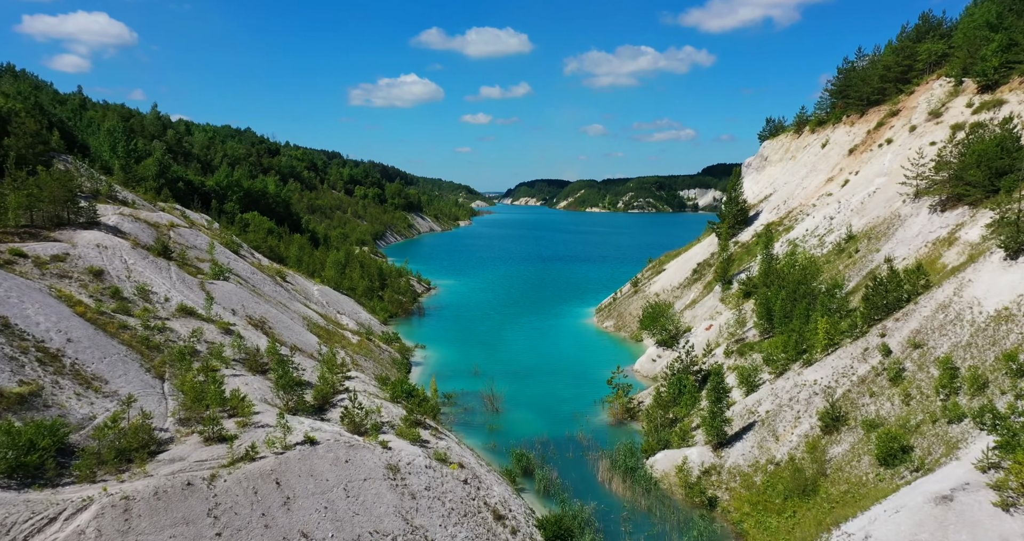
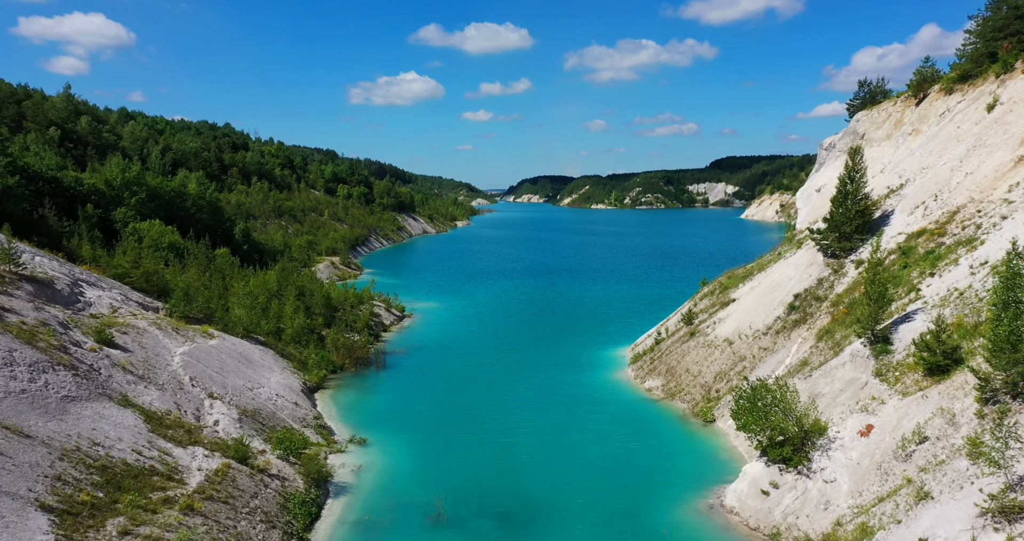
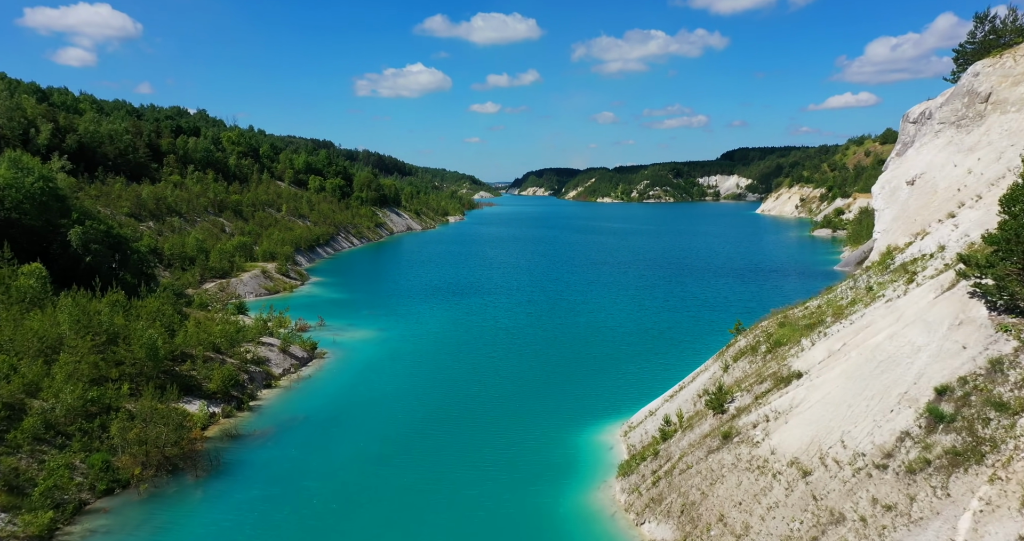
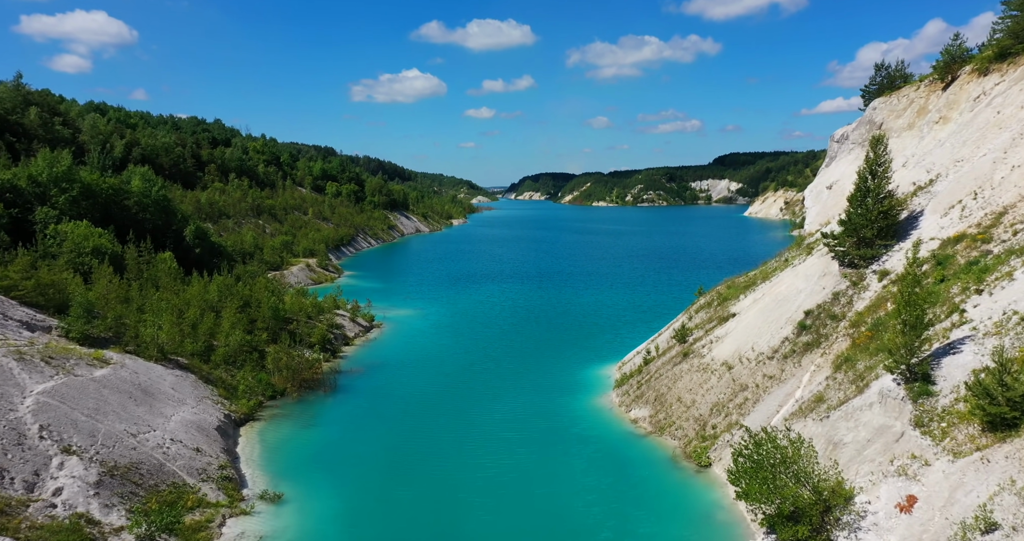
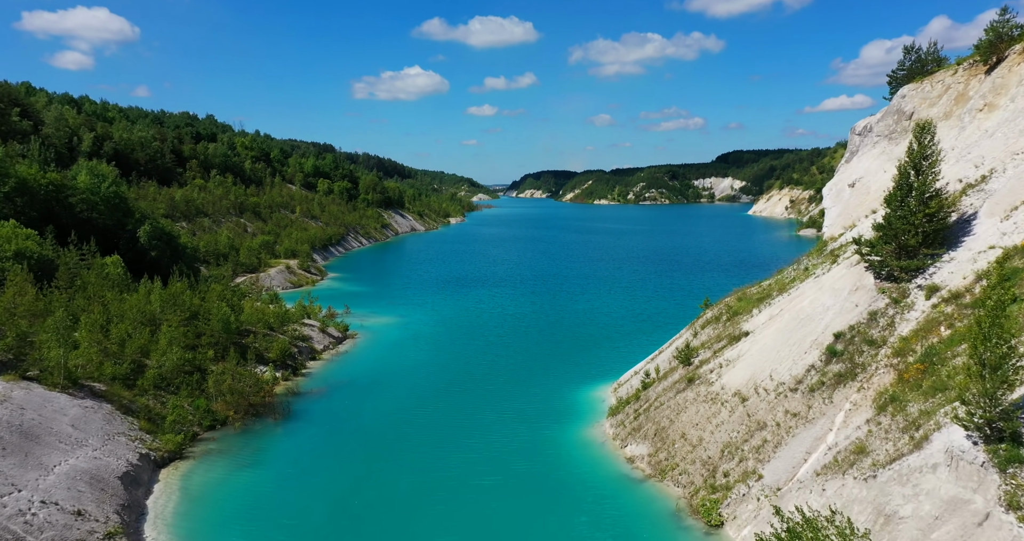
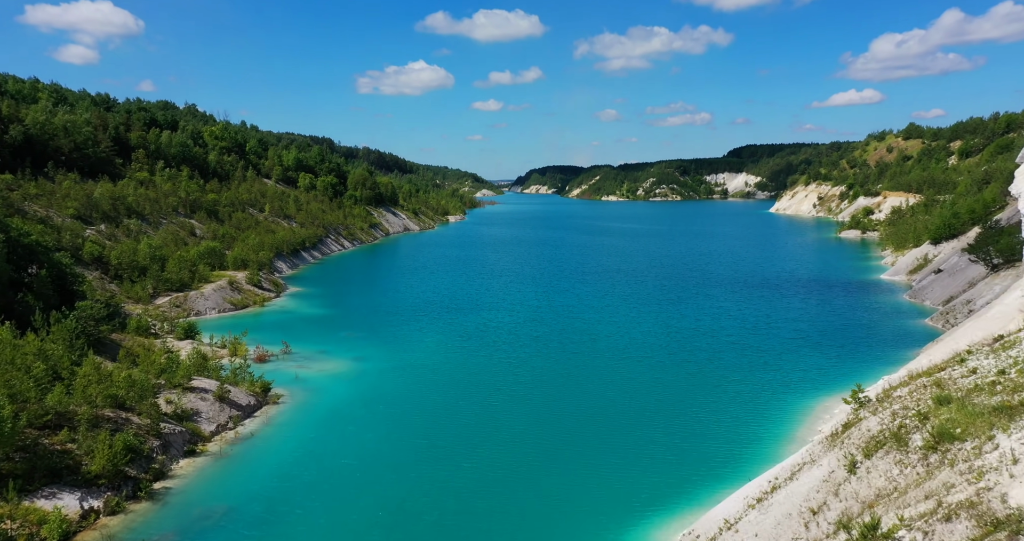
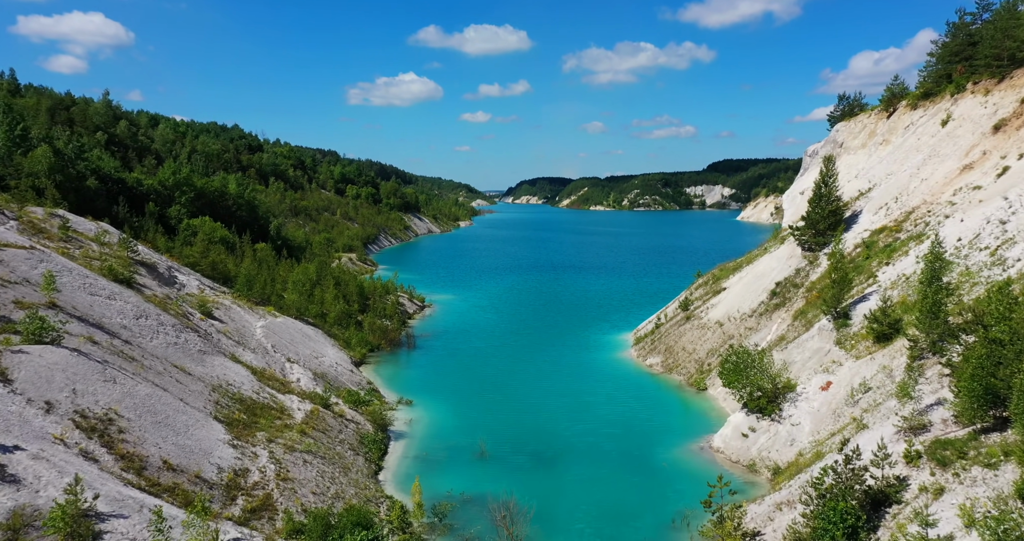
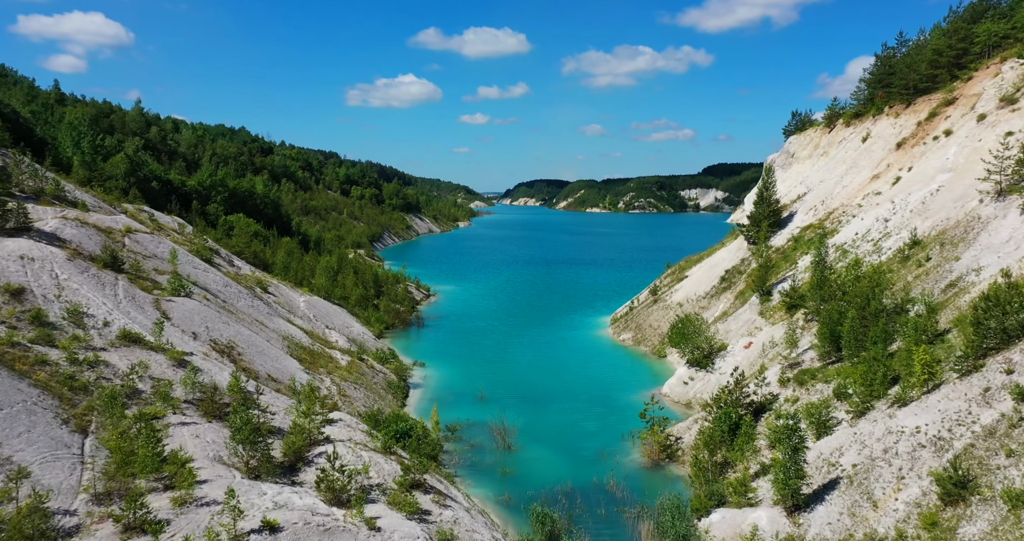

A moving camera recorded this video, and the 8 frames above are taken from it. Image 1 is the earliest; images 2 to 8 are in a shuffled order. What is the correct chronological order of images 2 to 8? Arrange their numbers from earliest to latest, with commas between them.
8, 7, 2, 4, 5, 3, 6
